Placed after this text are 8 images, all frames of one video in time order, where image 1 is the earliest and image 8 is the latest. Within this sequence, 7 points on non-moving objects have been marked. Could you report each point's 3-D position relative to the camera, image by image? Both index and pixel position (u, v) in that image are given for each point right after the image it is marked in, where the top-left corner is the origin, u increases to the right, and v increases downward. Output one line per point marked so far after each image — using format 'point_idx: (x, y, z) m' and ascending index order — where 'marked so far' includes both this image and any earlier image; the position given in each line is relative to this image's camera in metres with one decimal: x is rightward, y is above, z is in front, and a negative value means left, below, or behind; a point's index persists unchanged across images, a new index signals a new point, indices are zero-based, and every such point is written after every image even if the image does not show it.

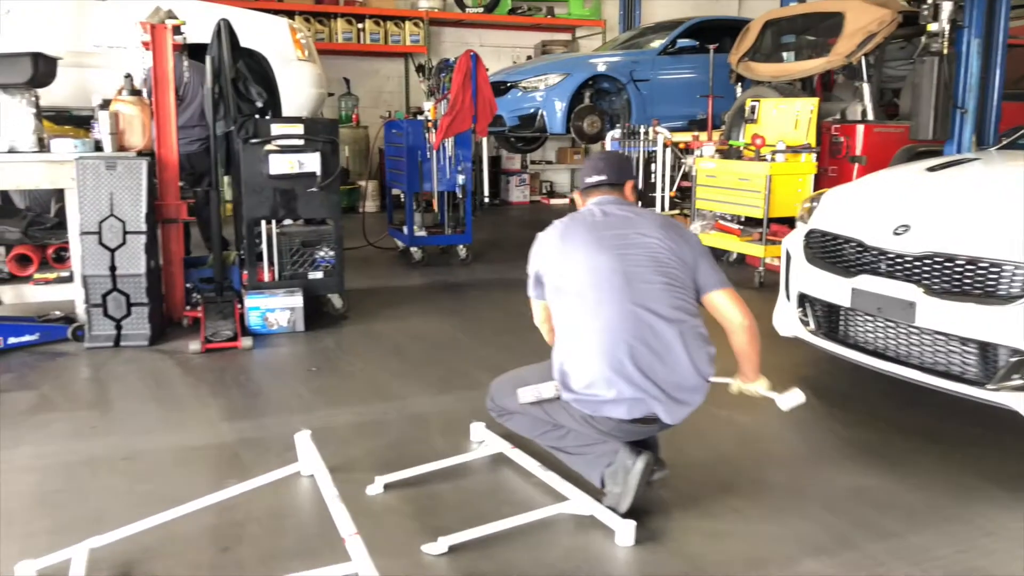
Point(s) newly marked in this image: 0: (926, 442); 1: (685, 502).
0: (+1.6, -0.6, +3.1) m
1: (+0.6, -0.7, +2.6) m
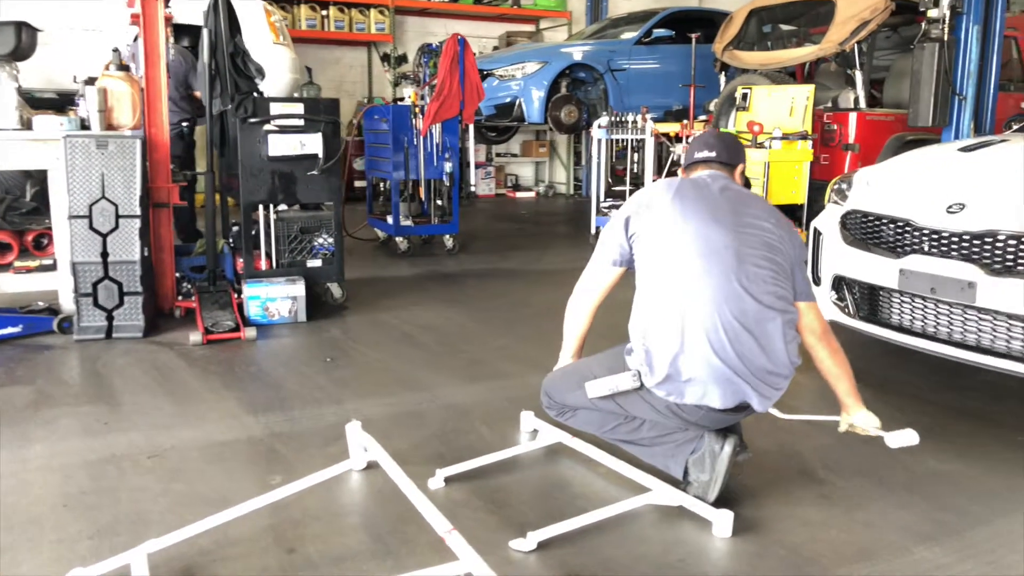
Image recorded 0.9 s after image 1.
0: (+1.8, -0.5, +3.0) m
1: (+0.8, -0.7, +2.5) m
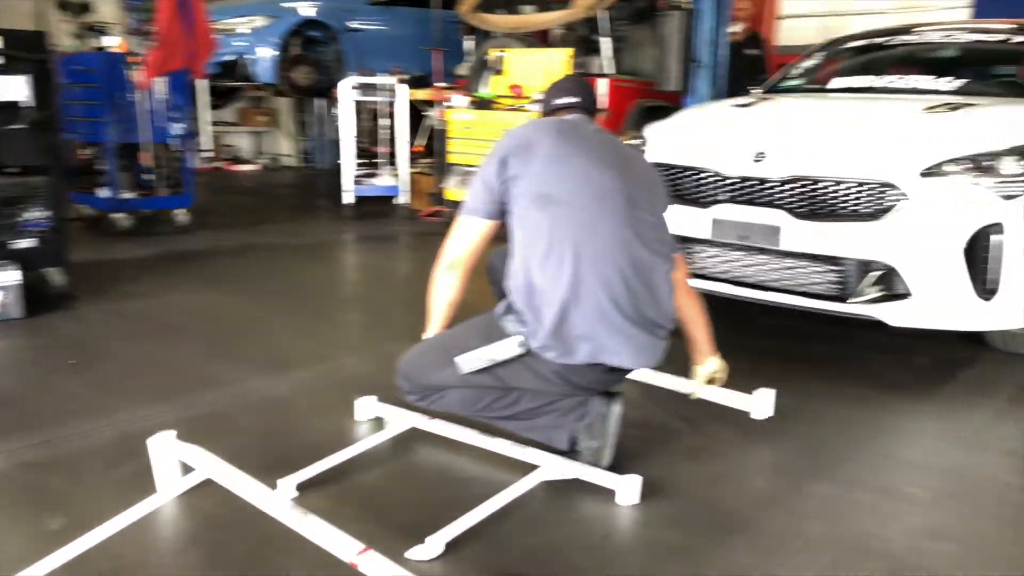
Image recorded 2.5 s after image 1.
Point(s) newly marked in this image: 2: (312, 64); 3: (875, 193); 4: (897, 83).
0: (+1.1, -0.3, +3.2) m
1: (+0.4, -0.5, +2.4) m
2: (-2.1, +2.3, +8.4) m
3: (+1.4, +0.4, +3.0) m
4: (+2.1, +1.1, +4.3) m
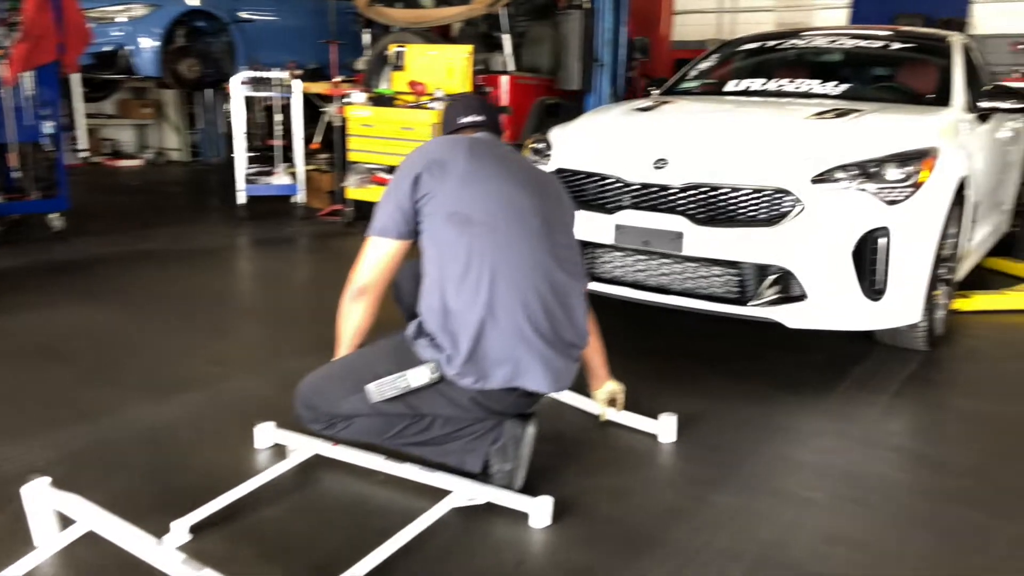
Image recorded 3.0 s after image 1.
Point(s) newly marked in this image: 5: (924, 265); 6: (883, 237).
0: (+0.8, -0.3, +3.3) m
1: (+0.1, -0.5, +2.4) m
2: (-3.2, +2.3, +8.0) m
3: (+1.0, +0.3, +3.1) m
4: (+1.5, +1.1, +4.4) m
5: (+1.6, +0.1, +3.1) m
6: (+1.4, +0.2, +3.0) m
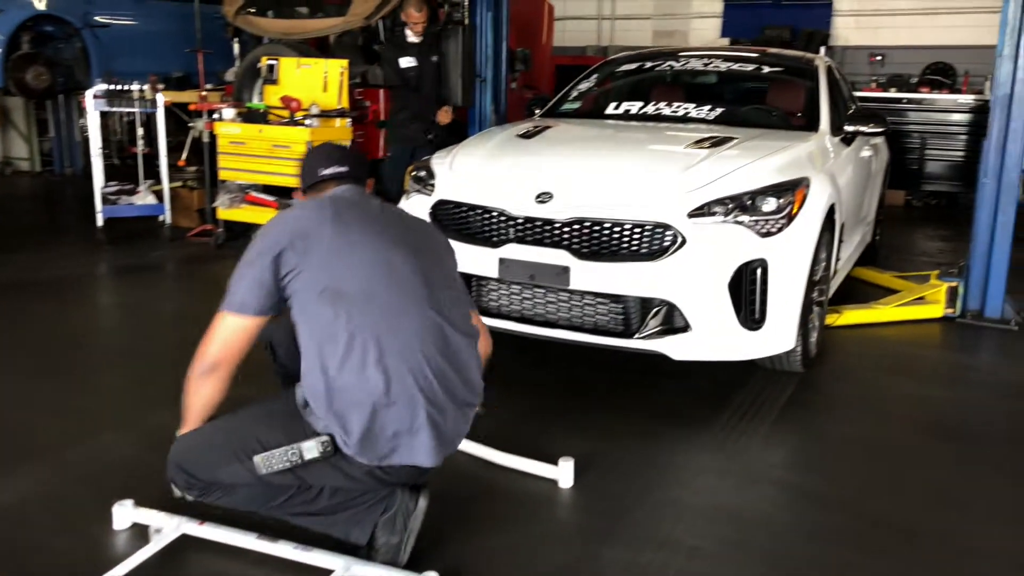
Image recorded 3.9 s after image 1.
0: (+0.3, -0.4, +3.3) m
1: (-0.2, -0.7, +2.3) m
2: (-4.3, +2.1, +7.3) m
3: (+0.6, +0.2, +3.1) m
4: (+0.9, +1.0, +4.5) m
5: (+1.2, 0.0, +3.2) m
6: (+1.0, +0.1, +3.1) m
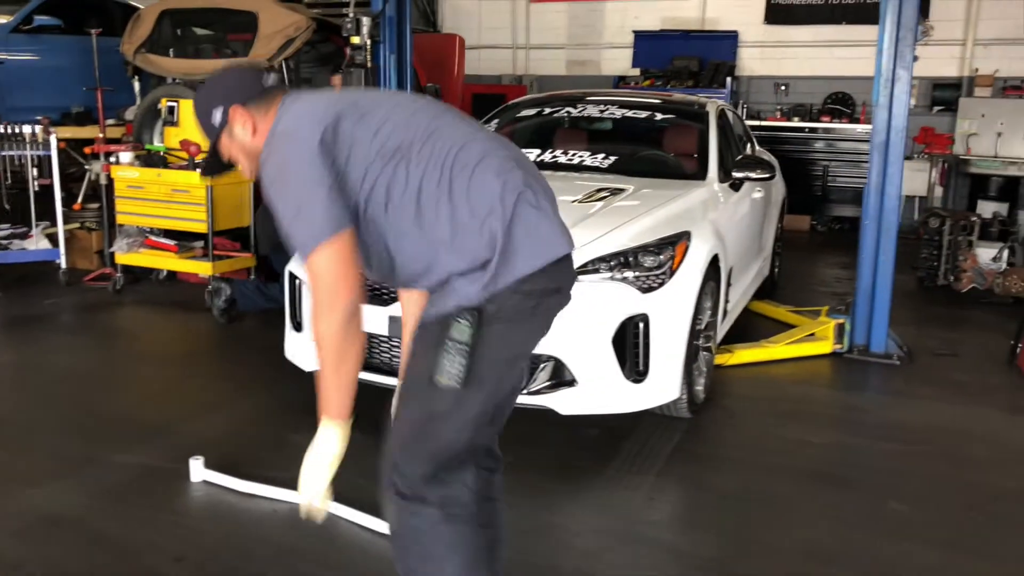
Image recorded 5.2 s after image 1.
0: (-0.1, -0.7, +3.3) m
1: (-0.5, -0.9, +2.3) m
2: (-5.1, +1.7, +7.0) m
3: (+0.1, 0.0, +3.2) m
4: (+0.3, +0.8, +4.6) m
5: (+0.7, -0.2, +3.3) m
6: (+0.5, -0.1, +3.2) m
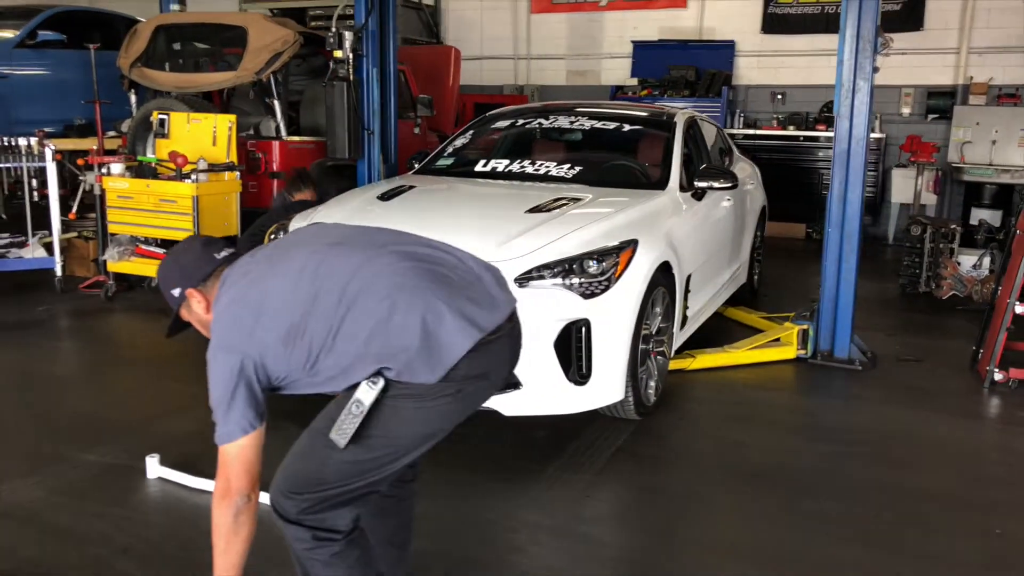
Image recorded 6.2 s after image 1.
0: (-0.4, -0.7, +3.4) m
1: (-0.8, -0.9, +2.4) m
2: (-5.2, +1.6, +7.3) m
3: (-0.1, 0.0, +3.3) m
4: (+0.1, +0.7, +4.7) m
5: (+0.5, -0.3, +3.4) m
6: (+0.3, -0.2, +3.3) m
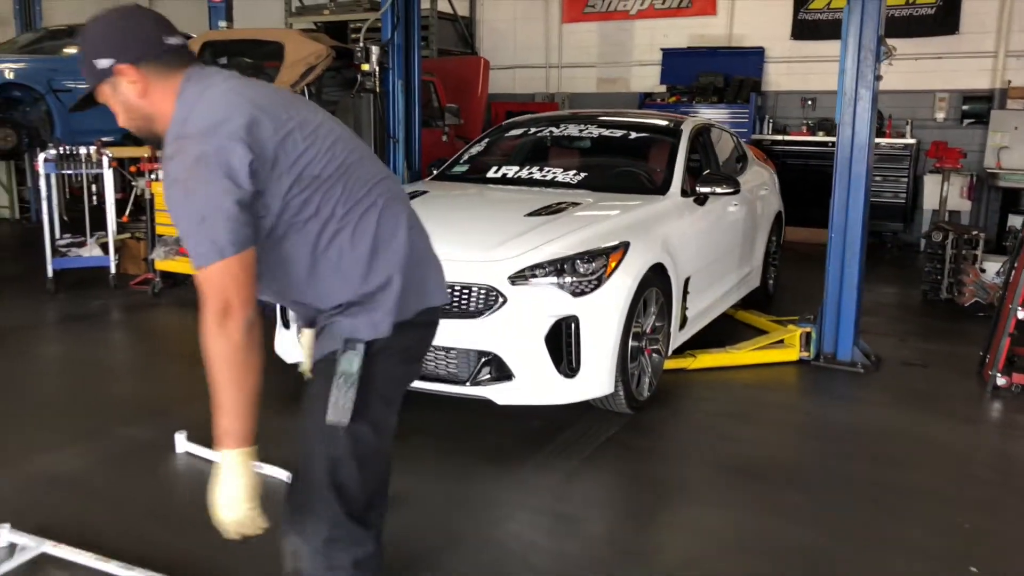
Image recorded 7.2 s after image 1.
0: (-0.4, -0.7, +3.7) m
1: (-0.9, -0.9, +2.7) m
2: (-5.0, +1.6, +7.9) m
3: (-0.1, 0.0, +3.5) m
4: (+0.2, +0.7, +5.0) m
5: (+0.5, -0.3, +3.6) m
6: (+0.3, -0.2, +3.5) m
